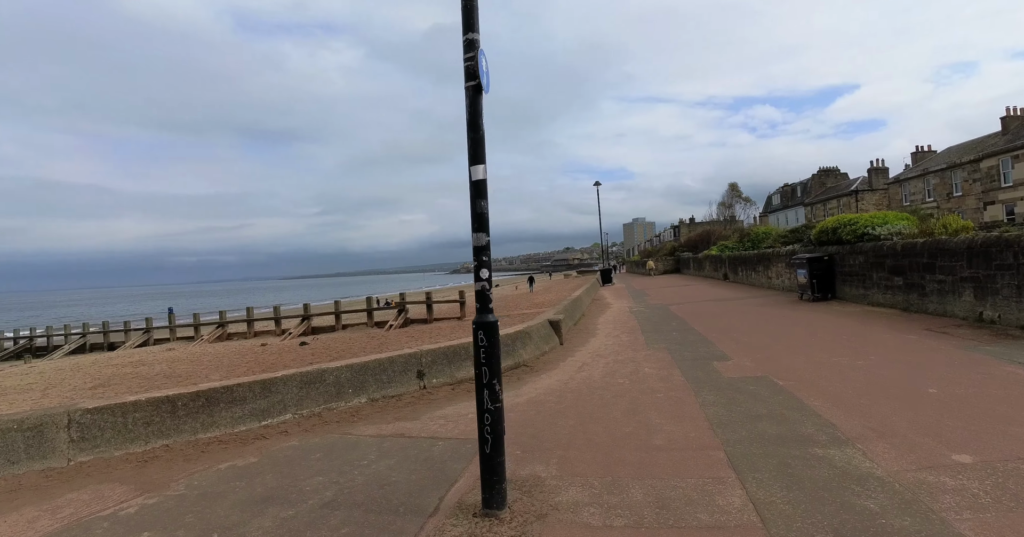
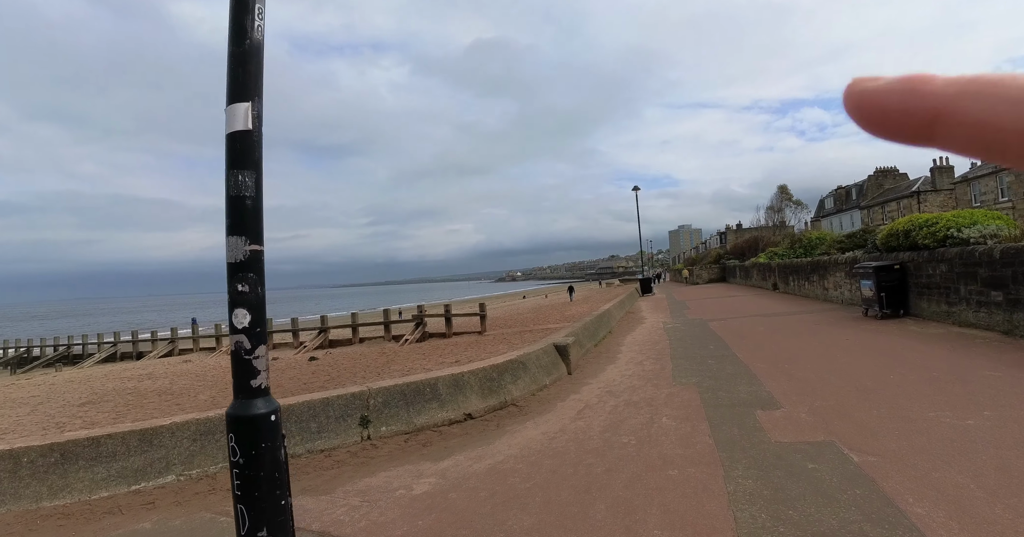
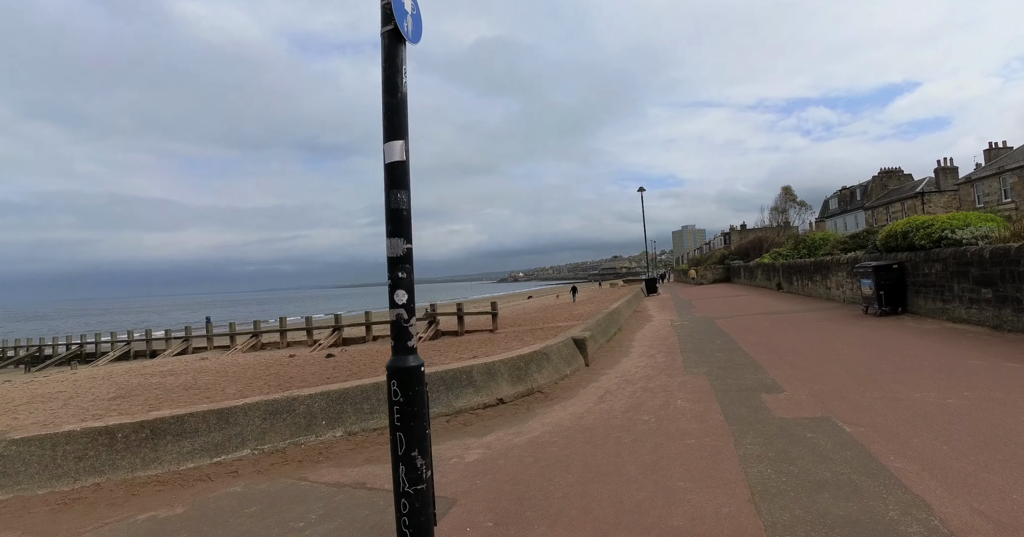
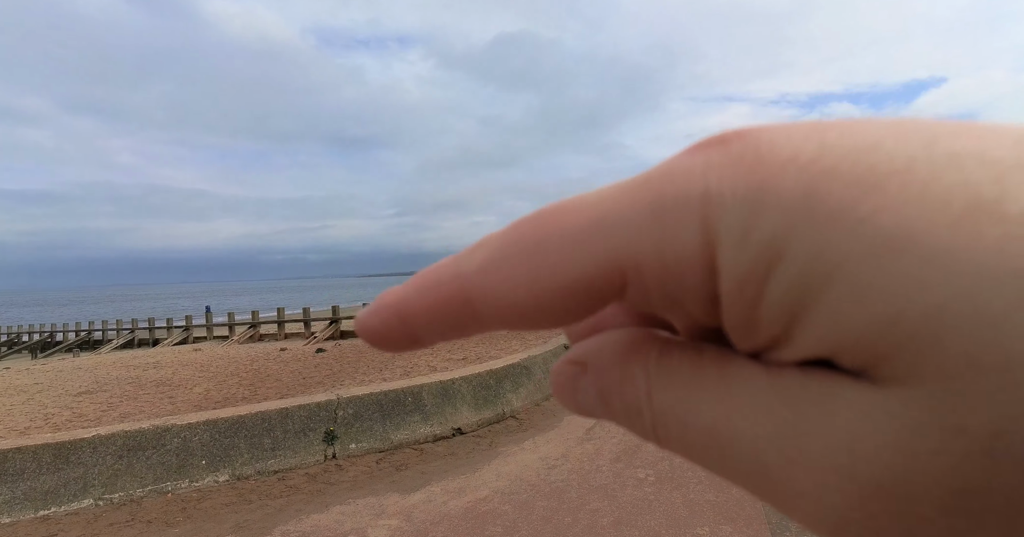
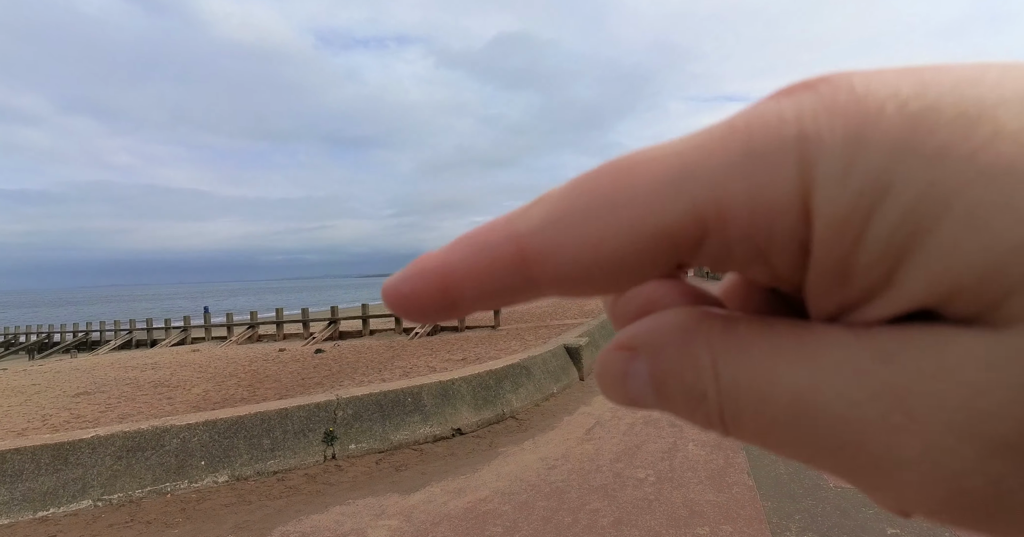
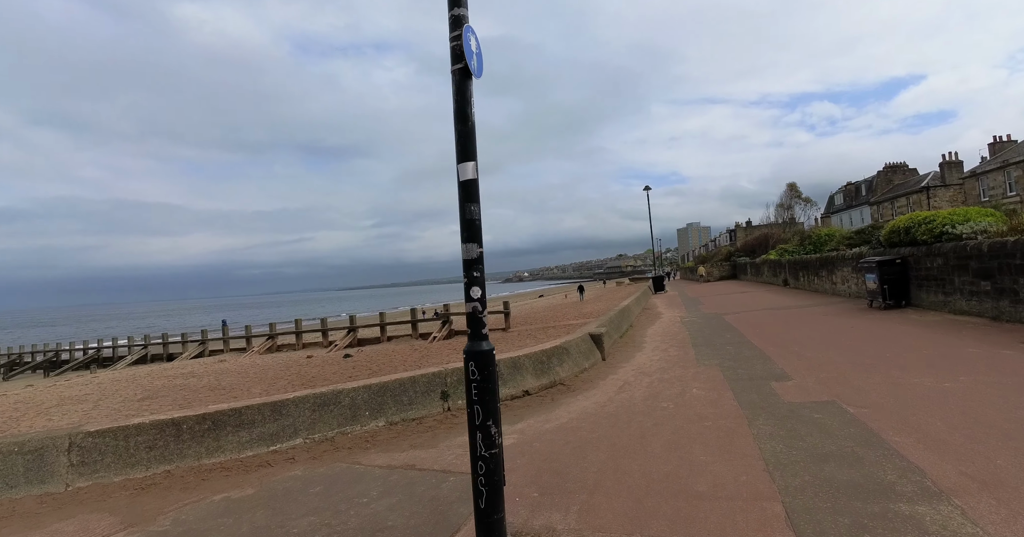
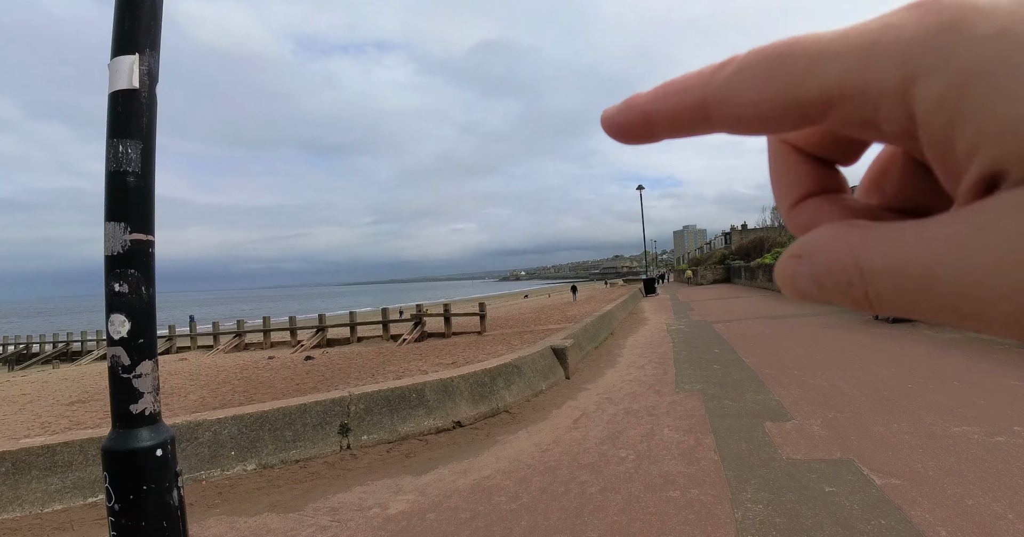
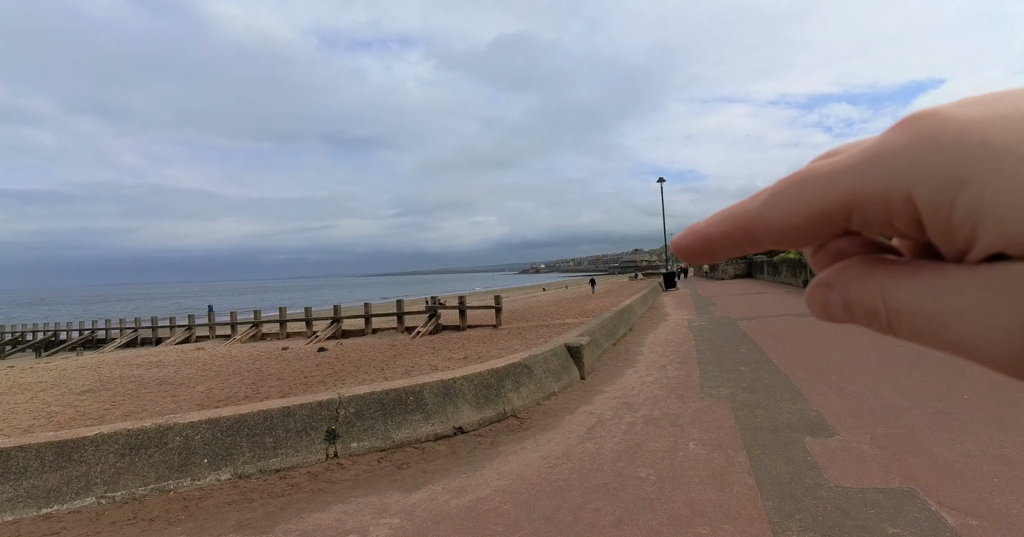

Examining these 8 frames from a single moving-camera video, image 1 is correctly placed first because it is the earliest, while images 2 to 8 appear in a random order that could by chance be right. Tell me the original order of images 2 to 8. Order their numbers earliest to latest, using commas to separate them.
6, 3, 2, 7, 5, 4, 8
